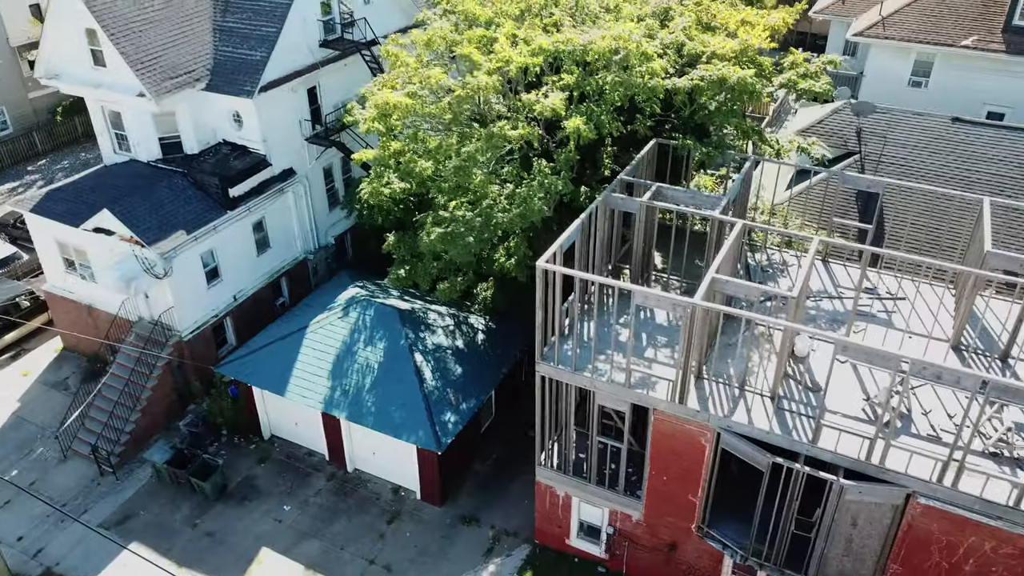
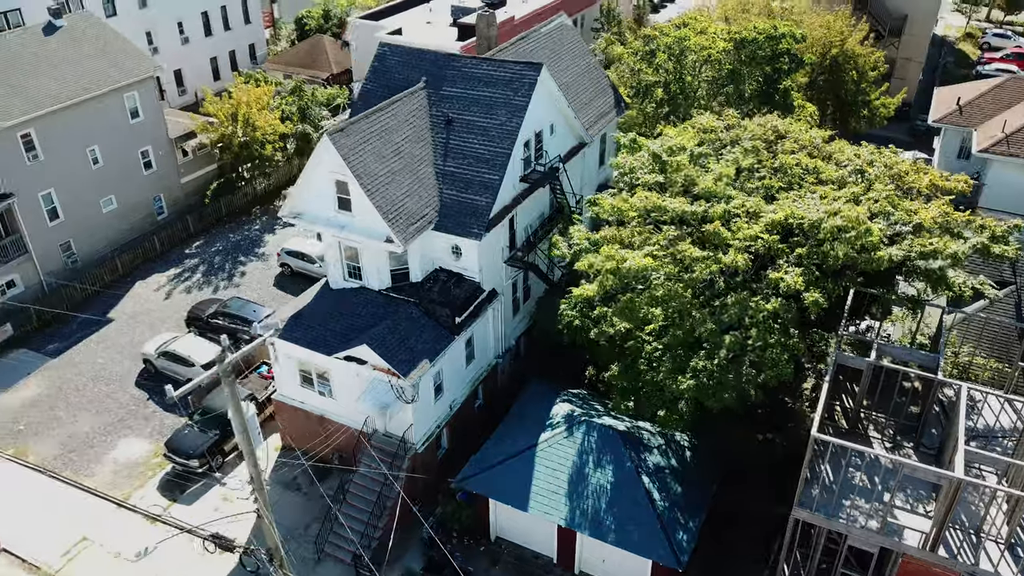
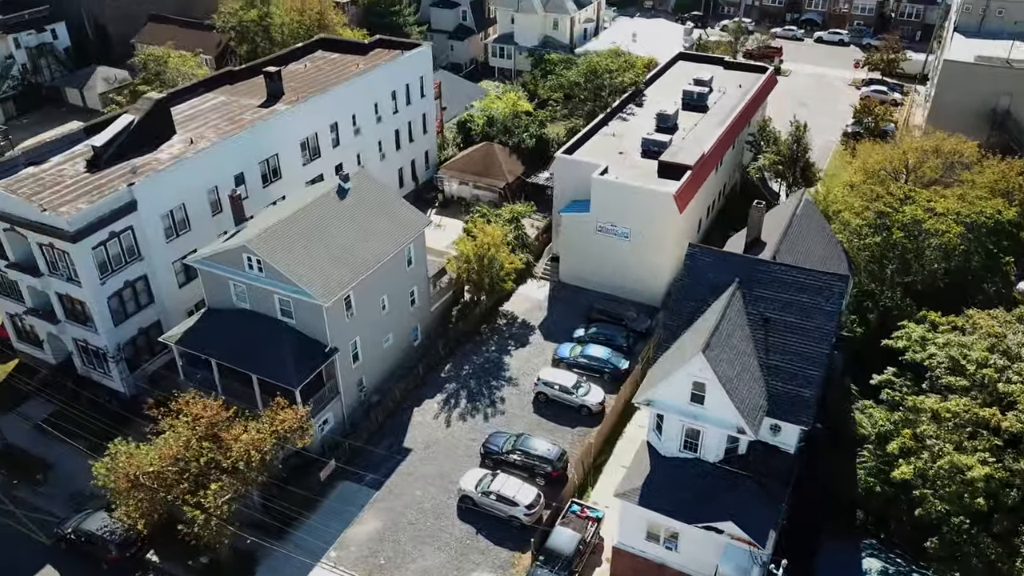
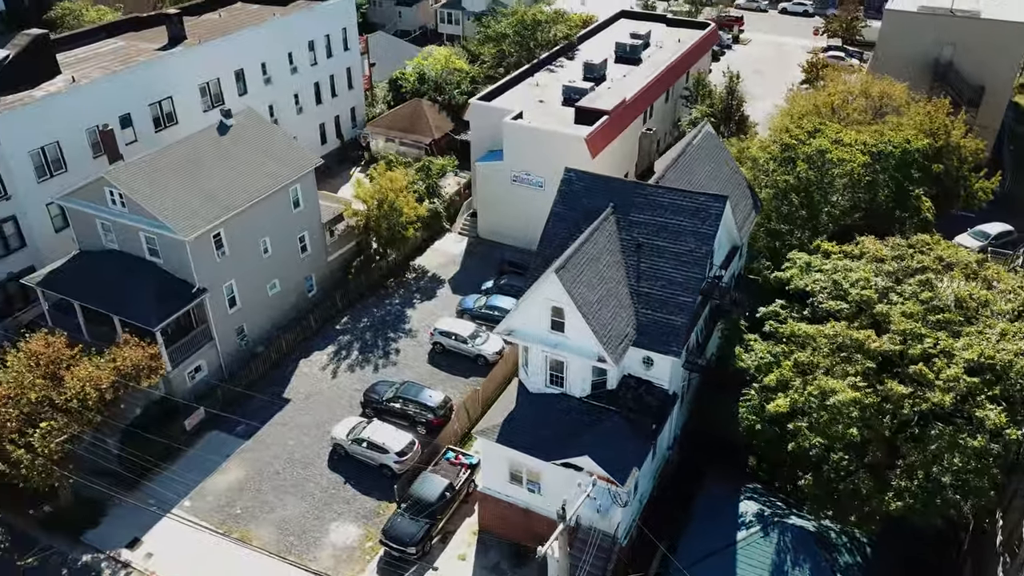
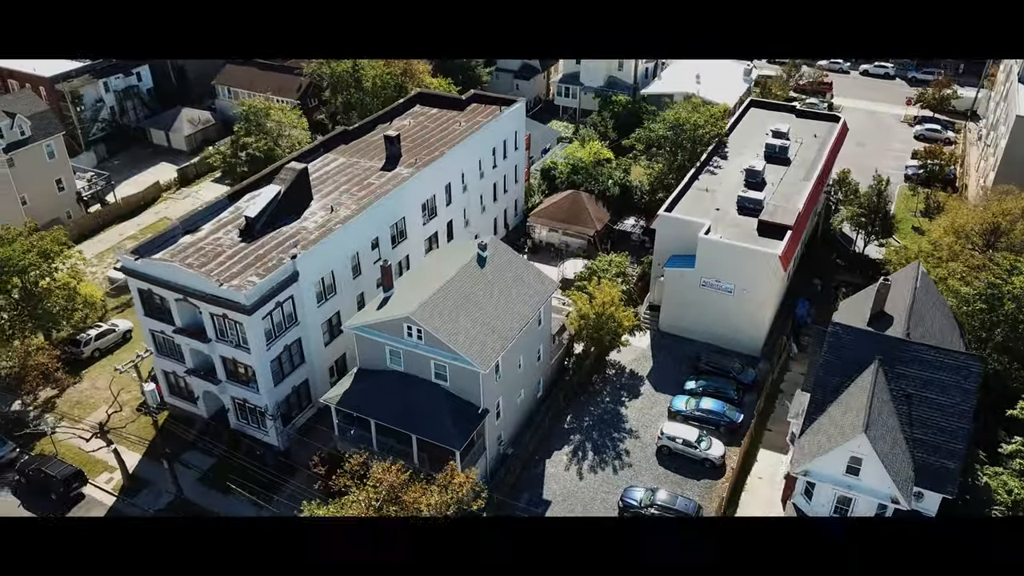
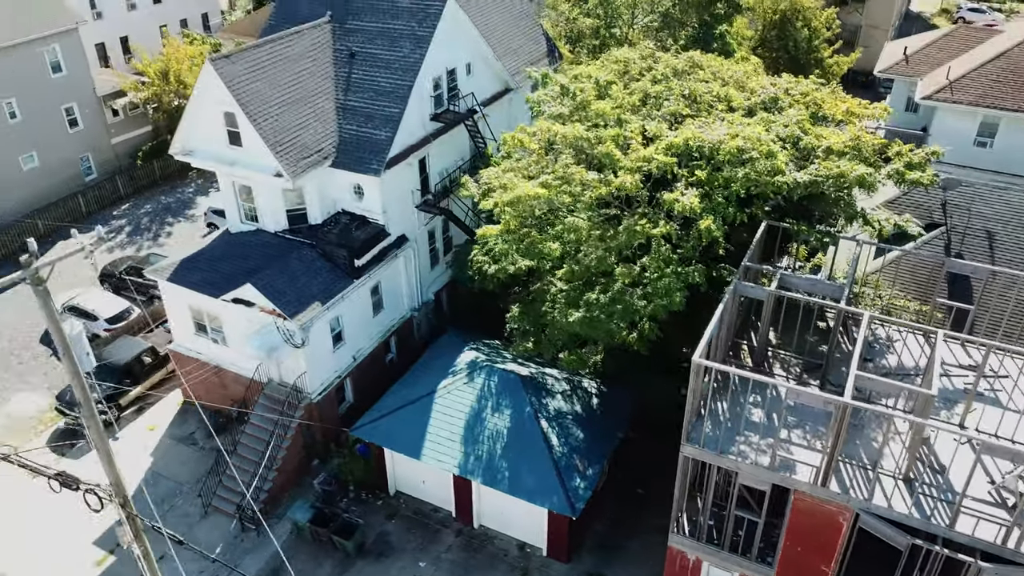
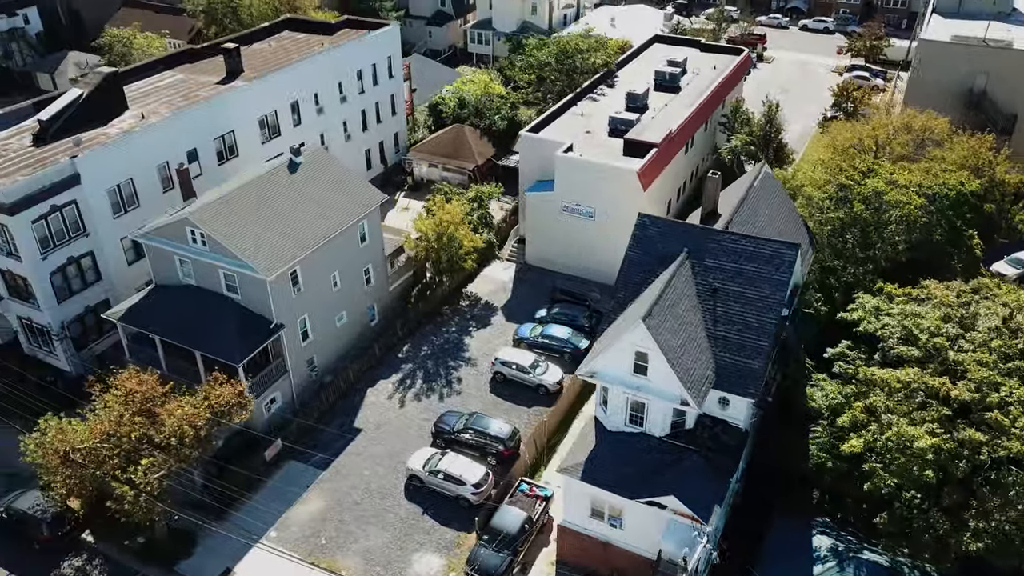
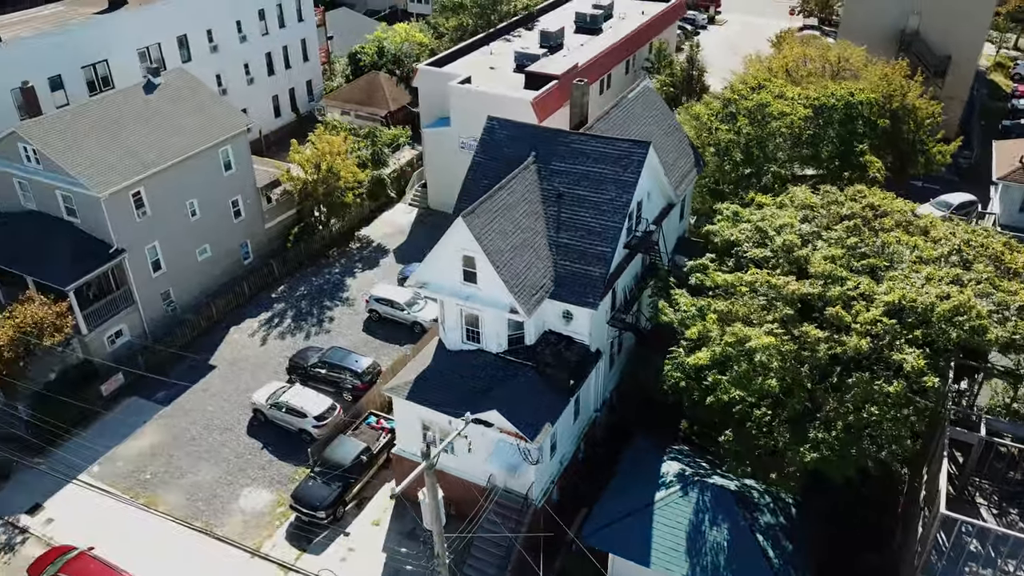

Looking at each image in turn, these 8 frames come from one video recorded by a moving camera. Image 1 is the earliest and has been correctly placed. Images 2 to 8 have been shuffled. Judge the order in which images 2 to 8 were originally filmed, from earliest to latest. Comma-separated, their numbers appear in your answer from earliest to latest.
6, 2, 8, 4, 7, 3, 5
